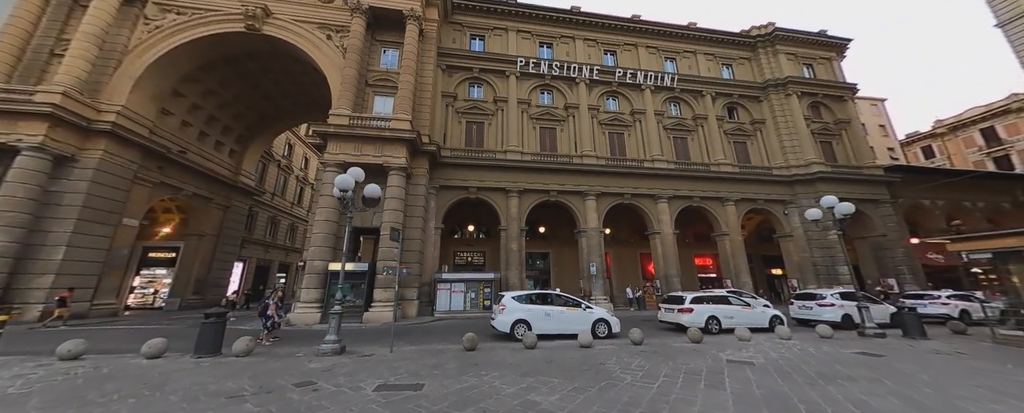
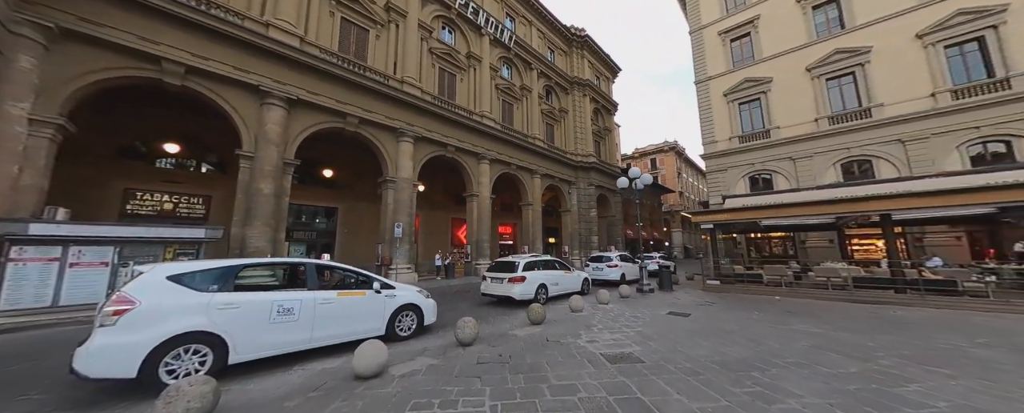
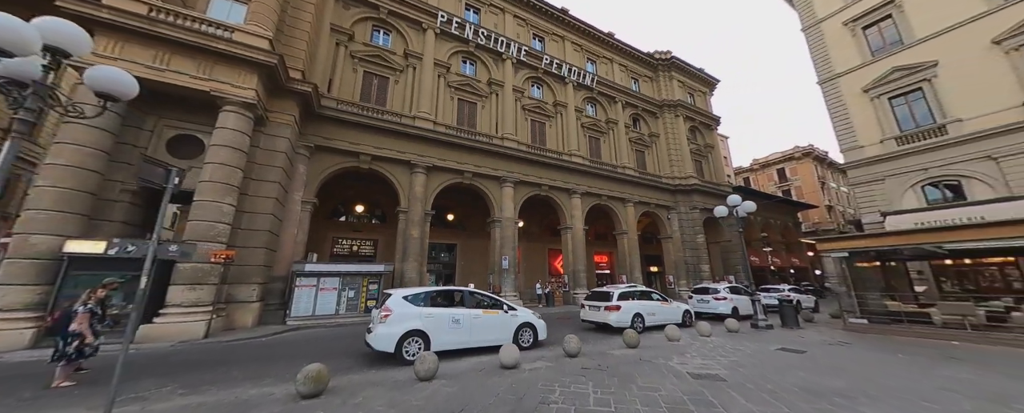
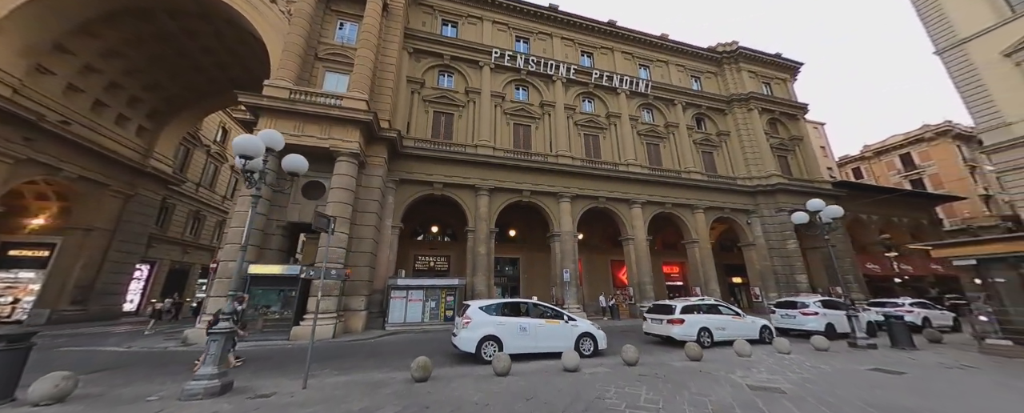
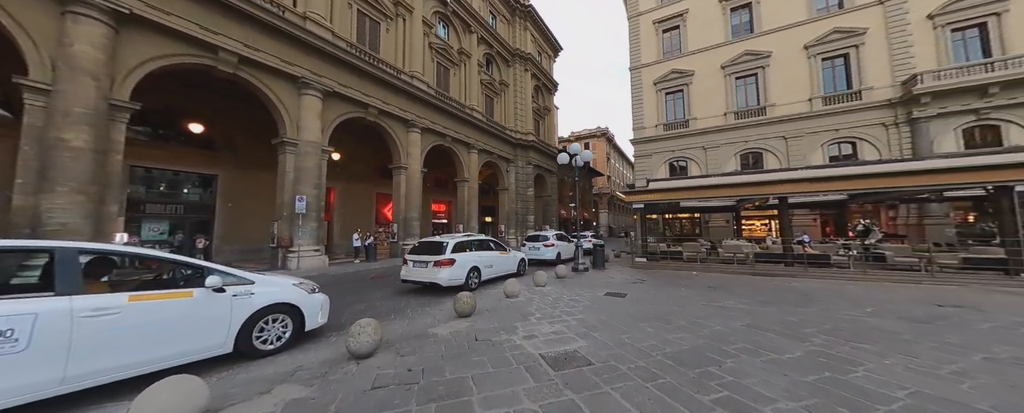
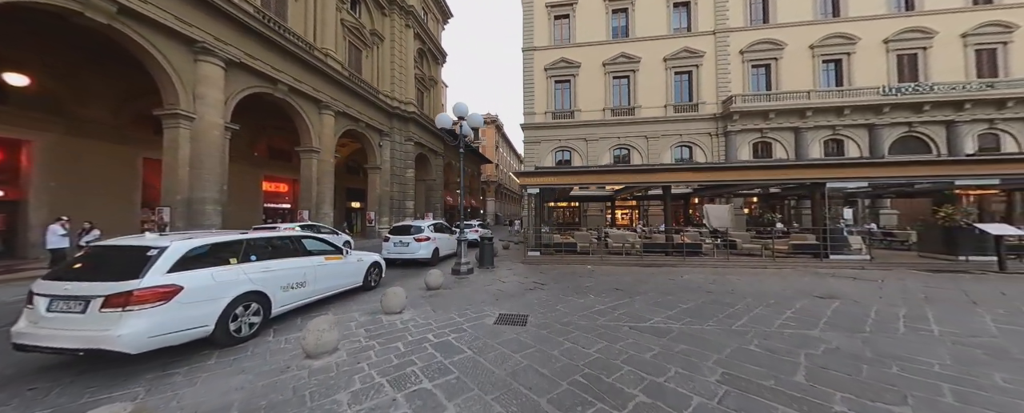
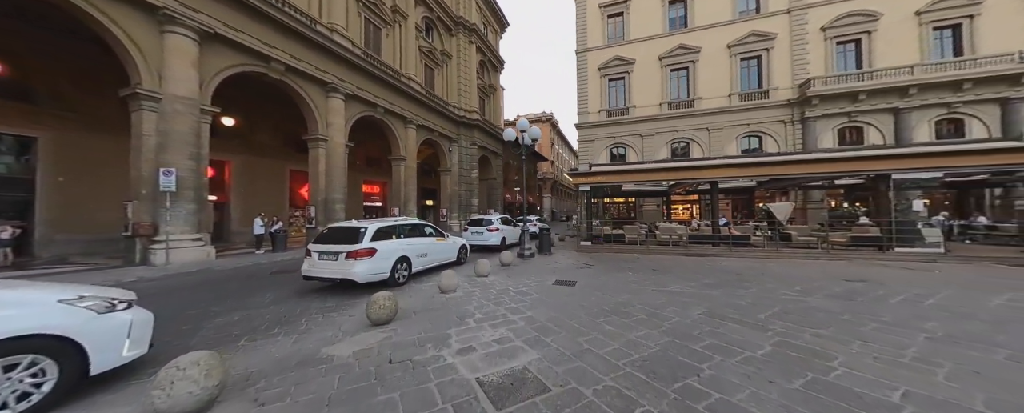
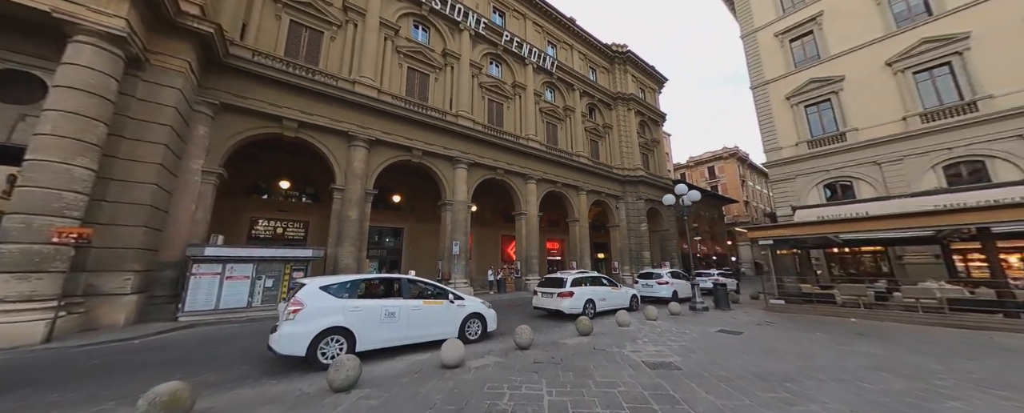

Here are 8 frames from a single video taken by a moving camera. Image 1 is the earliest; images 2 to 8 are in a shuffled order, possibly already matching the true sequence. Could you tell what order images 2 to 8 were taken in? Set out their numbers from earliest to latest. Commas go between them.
4, 3, 8, 2, 5, 7, 6
